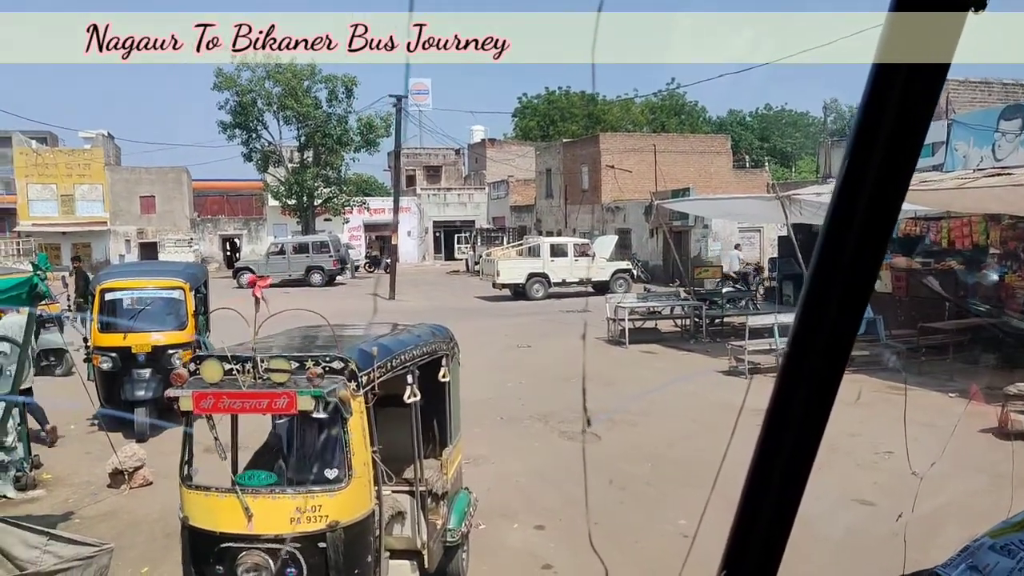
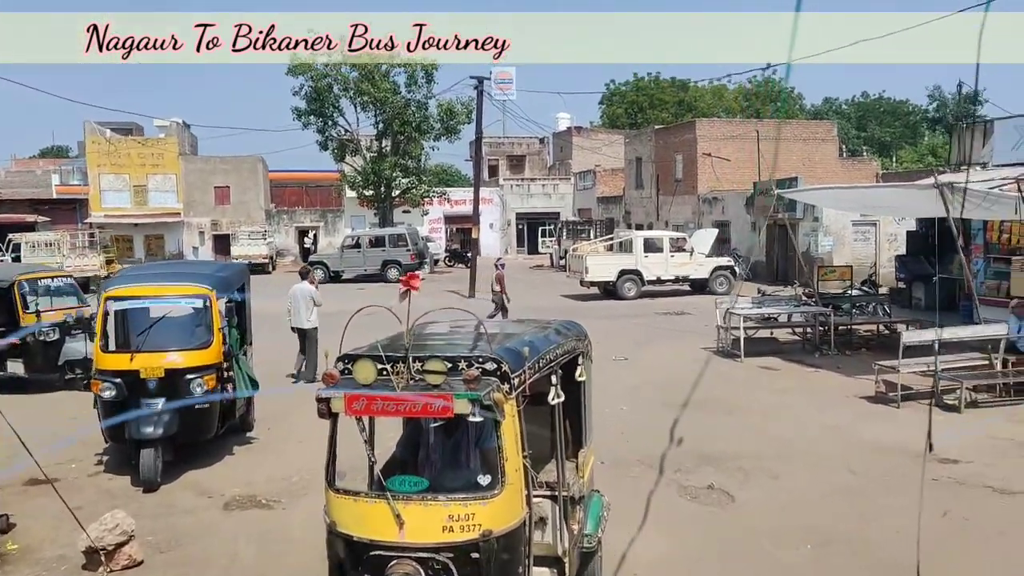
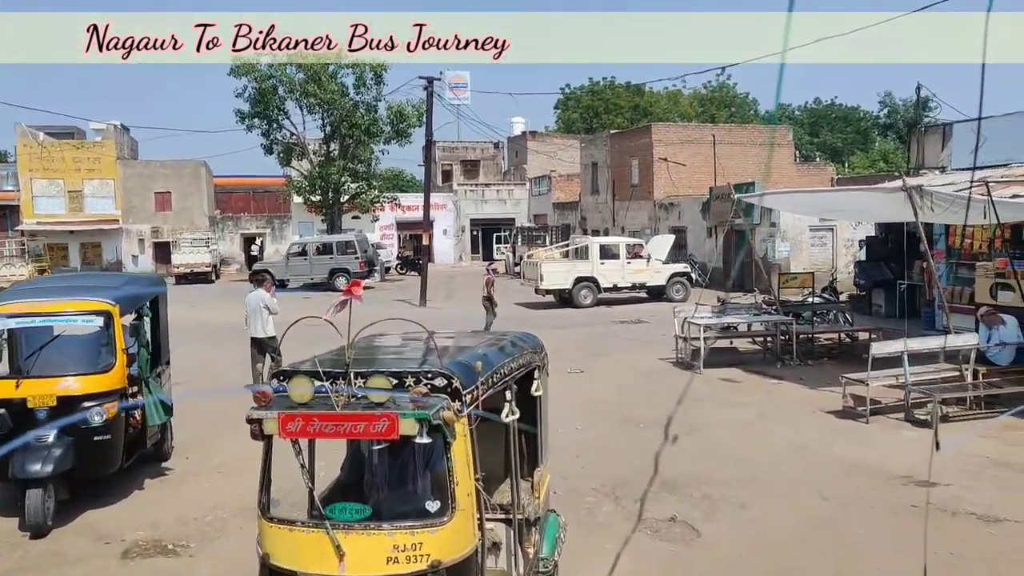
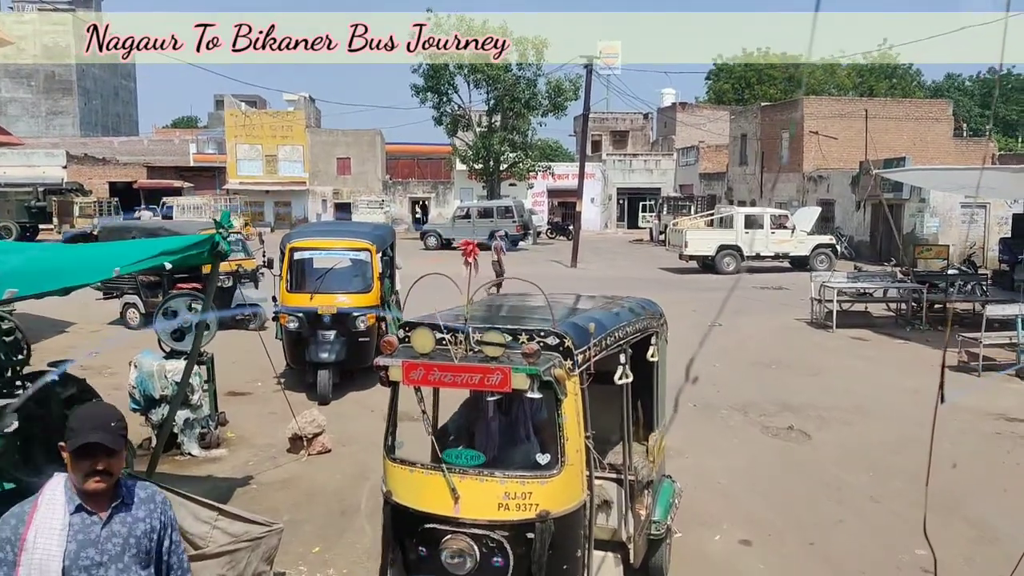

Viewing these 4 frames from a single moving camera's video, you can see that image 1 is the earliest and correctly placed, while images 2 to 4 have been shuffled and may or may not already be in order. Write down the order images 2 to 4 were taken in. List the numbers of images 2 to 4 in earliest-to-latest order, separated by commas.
4, 2, 3
